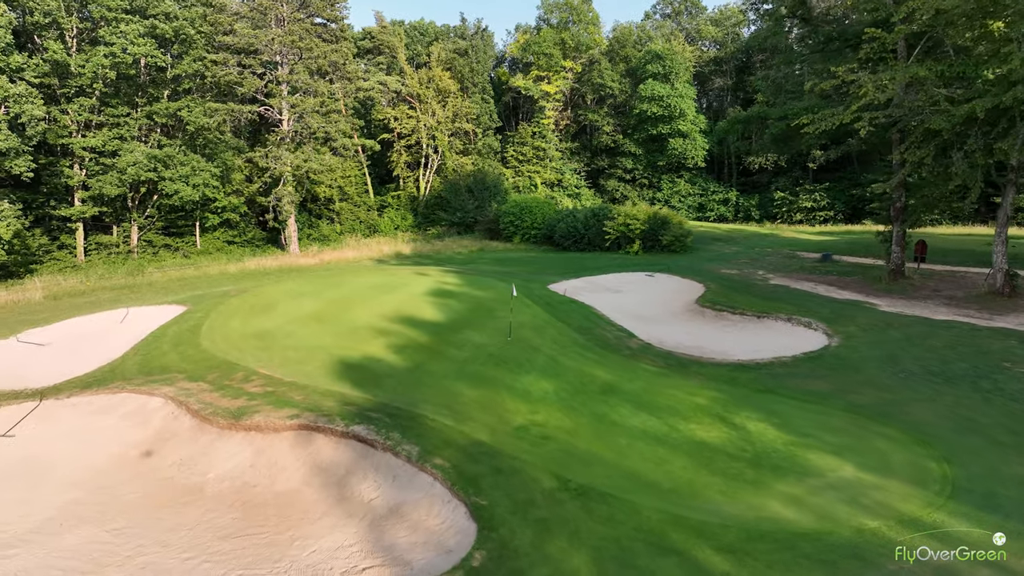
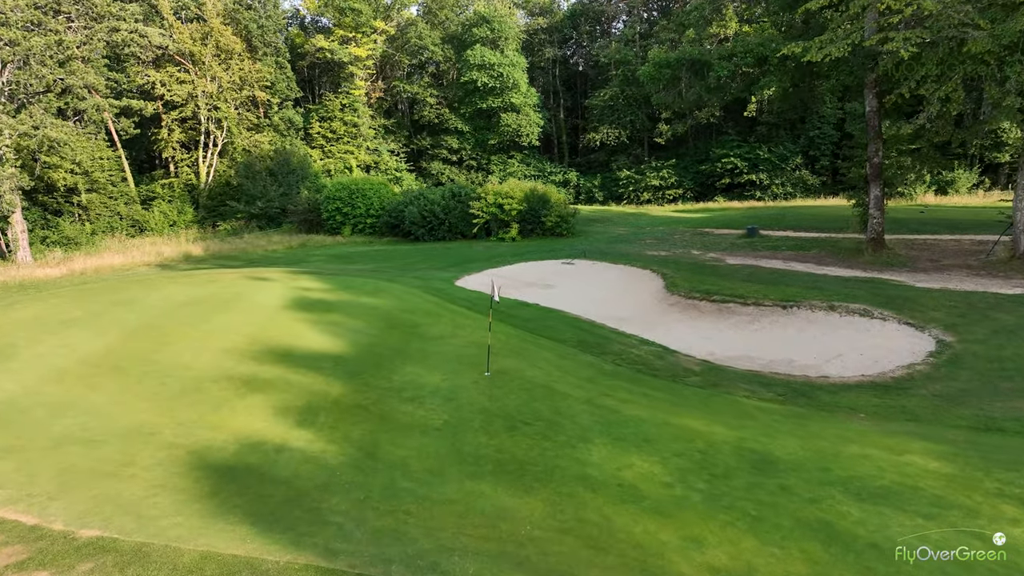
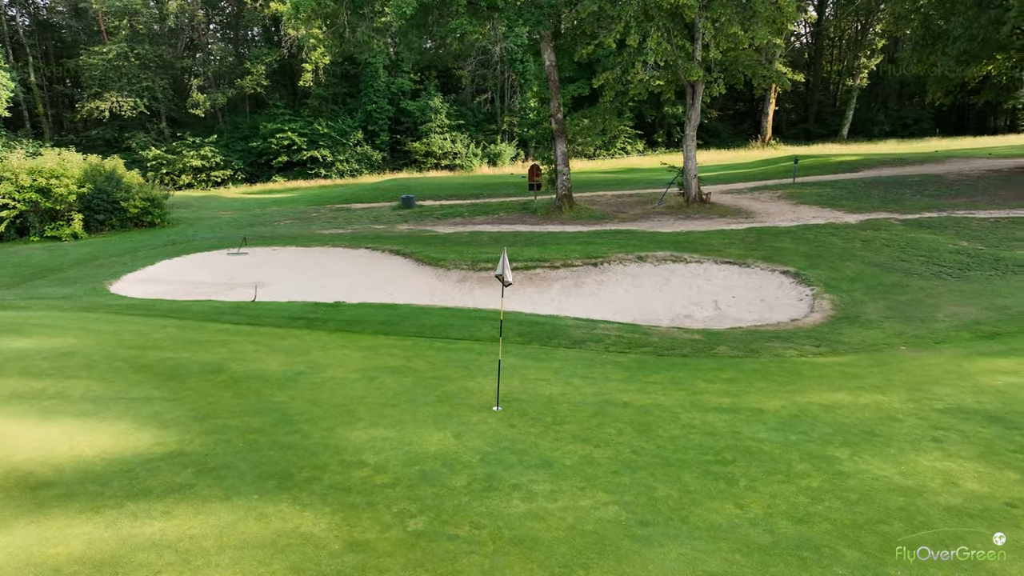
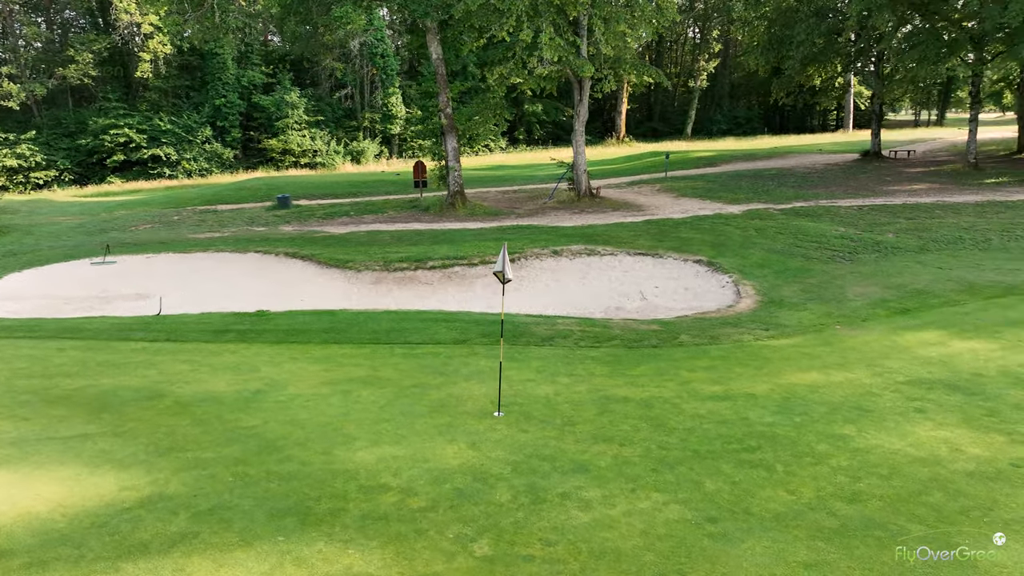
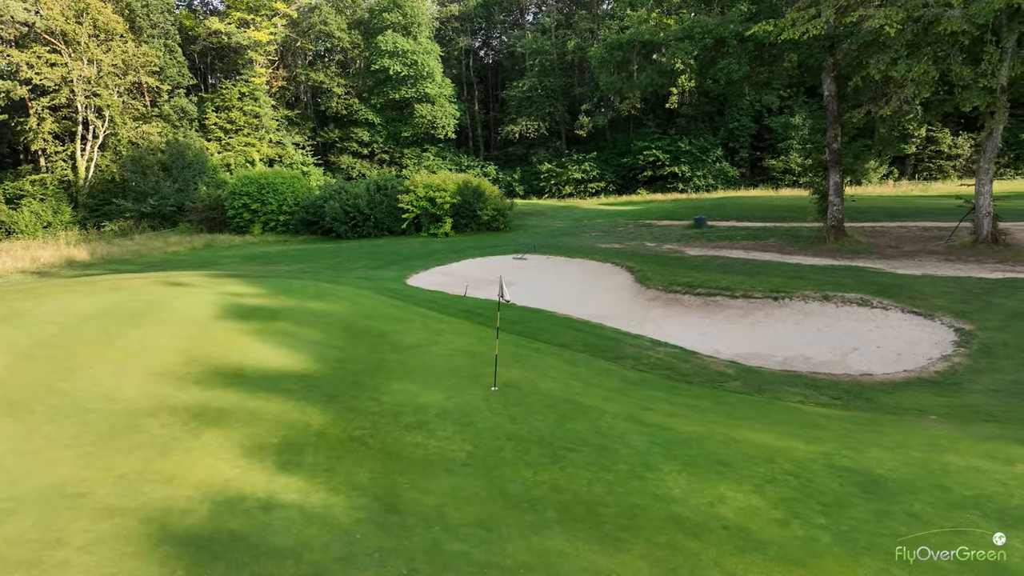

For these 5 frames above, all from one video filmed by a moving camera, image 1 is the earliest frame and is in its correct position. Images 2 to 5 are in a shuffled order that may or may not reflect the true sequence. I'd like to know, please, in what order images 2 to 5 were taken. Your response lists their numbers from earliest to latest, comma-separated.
2, 5, 3, 4
